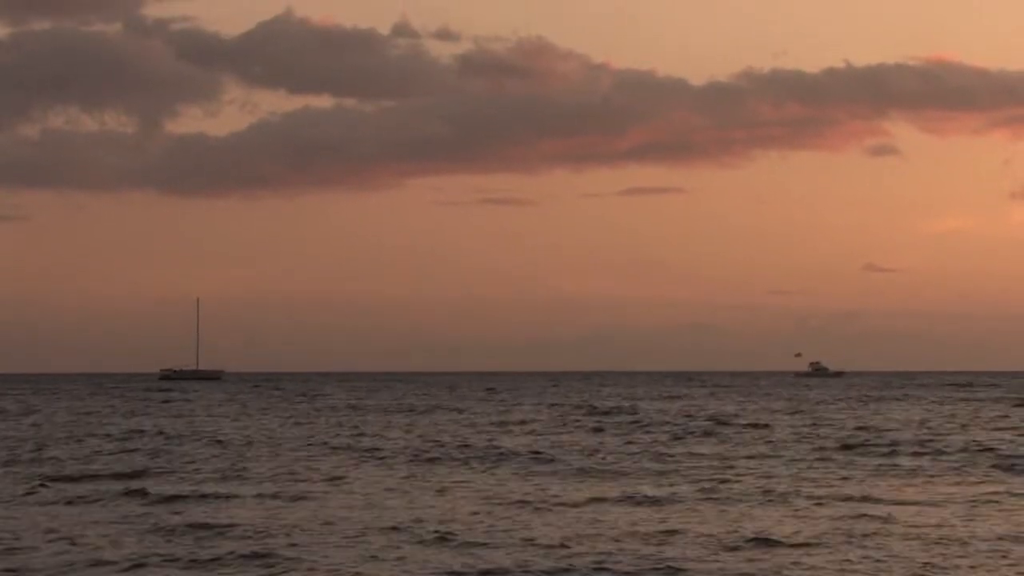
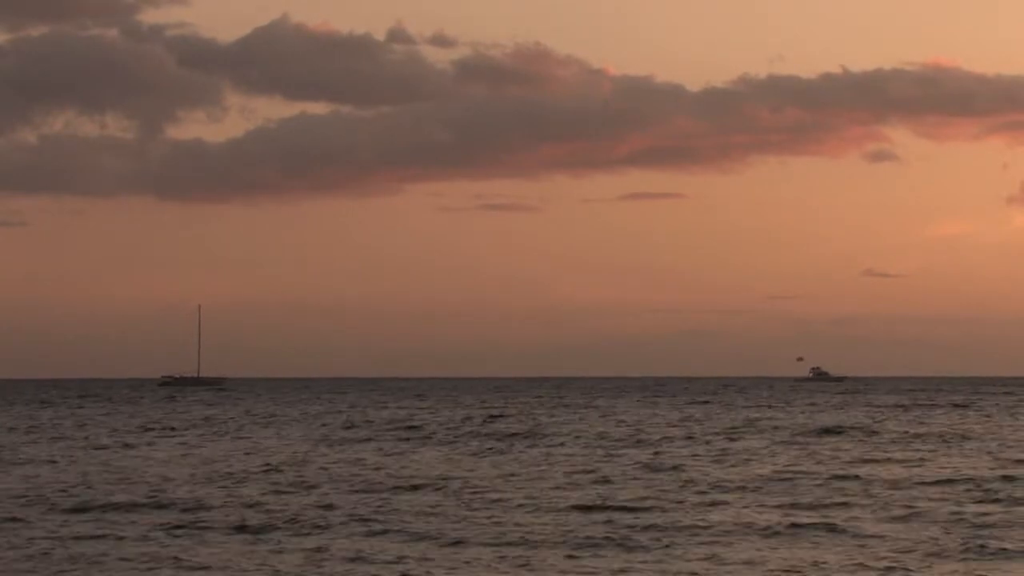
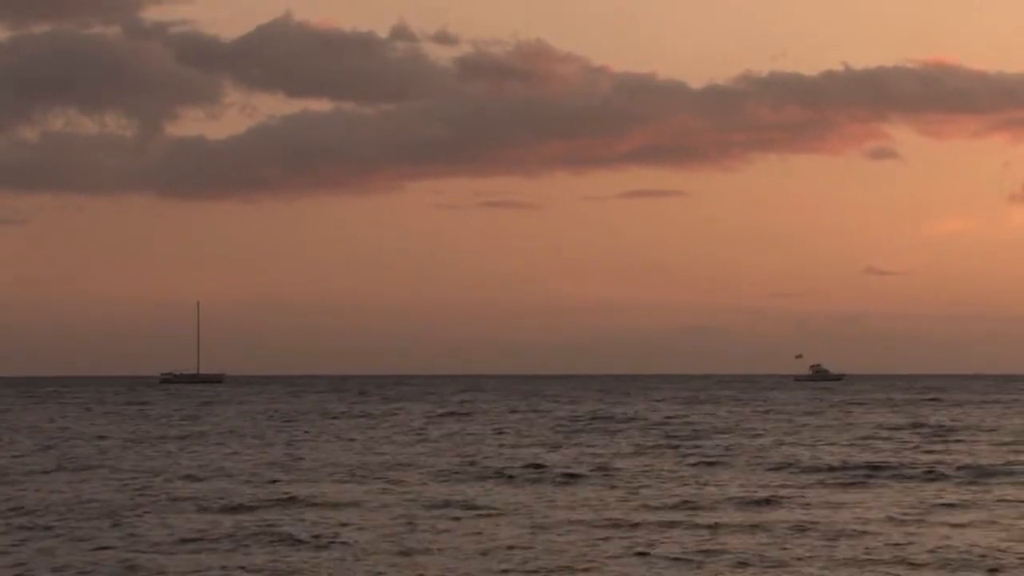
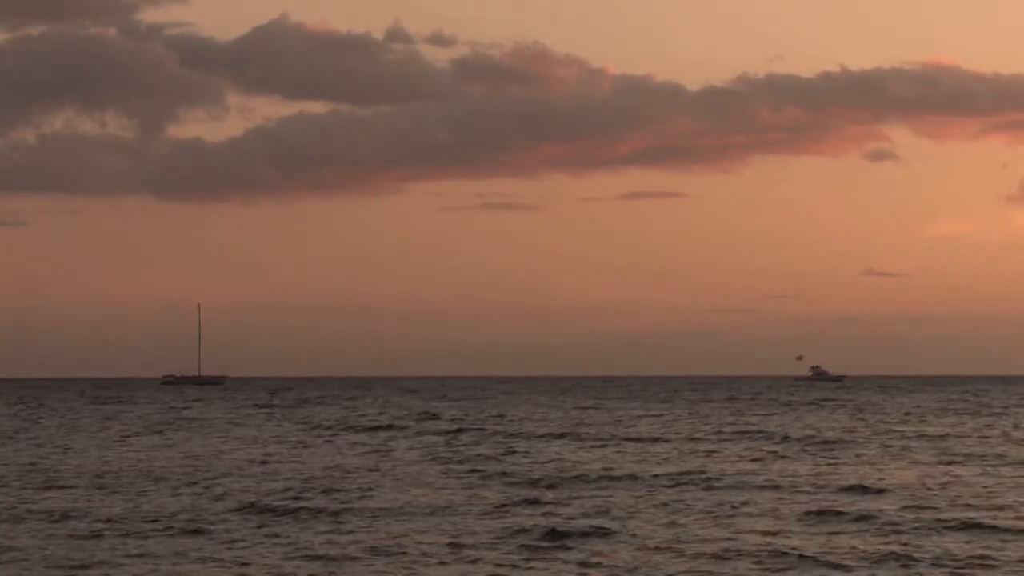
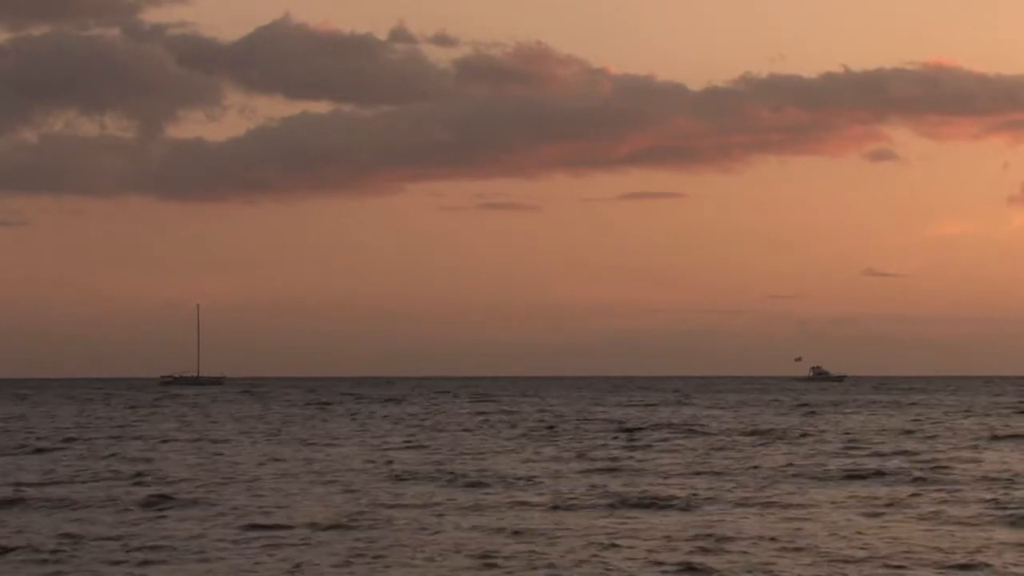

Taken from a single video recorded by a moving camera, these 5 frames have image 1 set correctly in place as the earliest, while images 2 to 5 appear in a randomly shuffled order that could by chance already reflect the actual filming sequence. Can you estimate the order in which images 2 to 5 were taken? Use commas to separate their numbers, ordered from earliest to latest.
3, 5, 2, 4
